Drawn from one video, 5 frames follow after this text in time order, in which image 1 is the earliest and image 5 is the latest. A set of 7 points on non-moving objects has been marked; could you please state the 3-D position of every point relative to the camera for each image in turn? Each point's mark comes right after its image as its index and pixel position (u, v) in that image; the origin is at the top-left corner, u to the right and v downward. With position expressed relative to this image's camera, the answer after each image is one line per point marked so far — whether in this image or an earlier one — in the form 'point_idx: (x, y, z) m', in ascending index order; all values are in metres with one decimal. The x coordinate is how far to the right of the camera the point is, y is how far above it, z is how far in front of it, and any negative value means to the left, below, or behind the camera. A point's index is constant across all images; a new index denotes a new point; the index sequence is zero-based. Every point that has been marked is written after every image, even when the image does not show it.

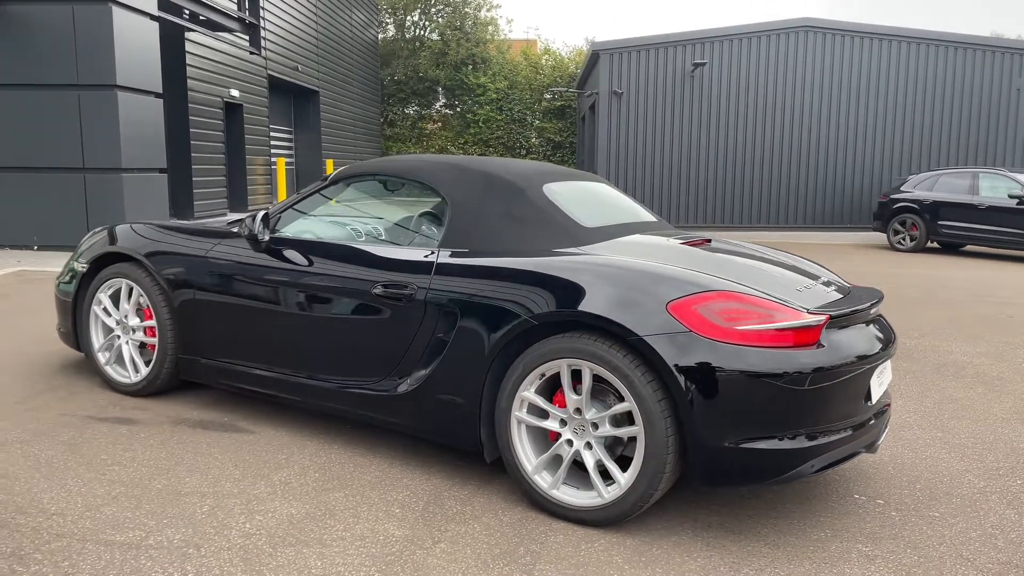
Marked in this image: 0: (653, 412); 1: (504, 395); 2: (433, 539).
0: (+0.5, -0.4, +2.7) m
1: (0.0, -0.4, +3.1) m
2: (-0.3, -0.8, +2.8) m
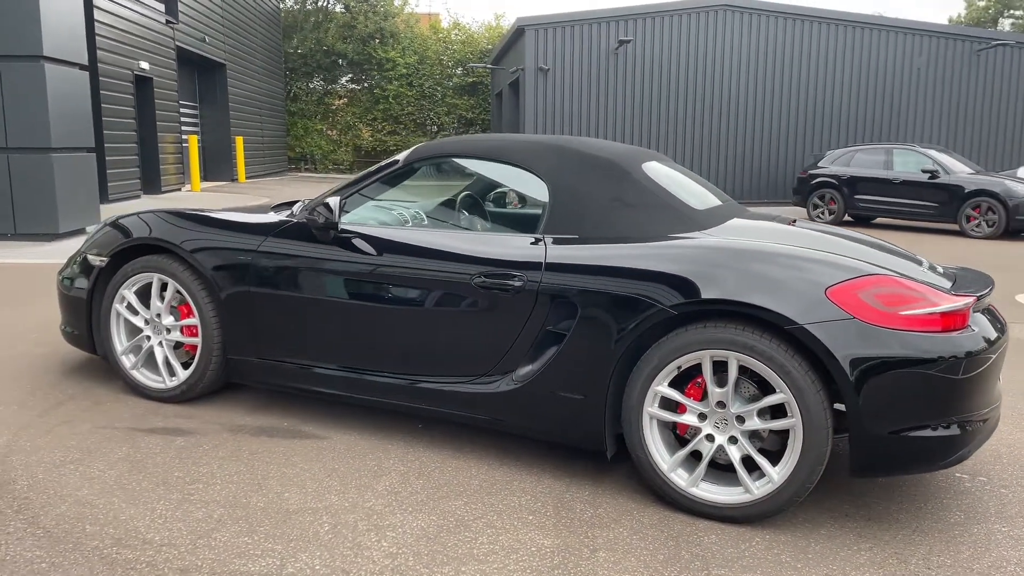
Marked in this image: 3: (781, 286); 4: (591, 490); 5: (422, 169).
0: (+0.9, -0.4, +2.7) m
1: (+0.4, -0.3, +2.9) m
2: (+0.2, -0.8, +2.6) m
3: (+0.9, 0.0, +2.7) m
4: (+0.3, -0.7, +3.0) m
5: (-0.4, +0.5, +3.5) m
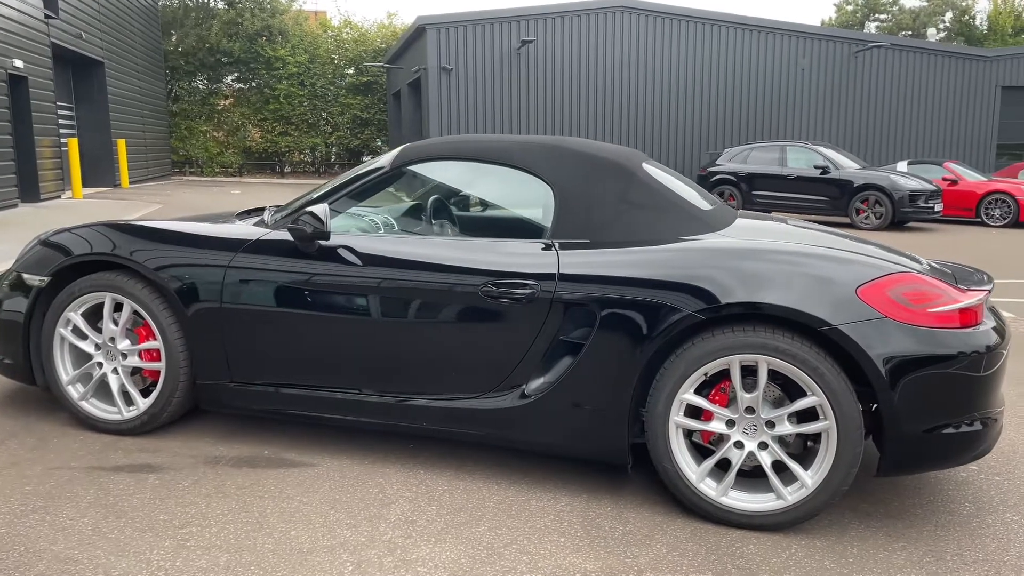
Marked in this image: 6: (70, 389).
0: (+1.0, -0.4, +2.6) m
1: (+0.5, -0.4, +2.8) m
2: (+0.4, -0.8, +2.5) m
3: (+0.9, 0.0, +2.7) m
4: (+0.3, -0.7, +2.9) m
5: (-0.4, +0.4, +3.3) m
6: (-1.8, -0.4, +3.4) m
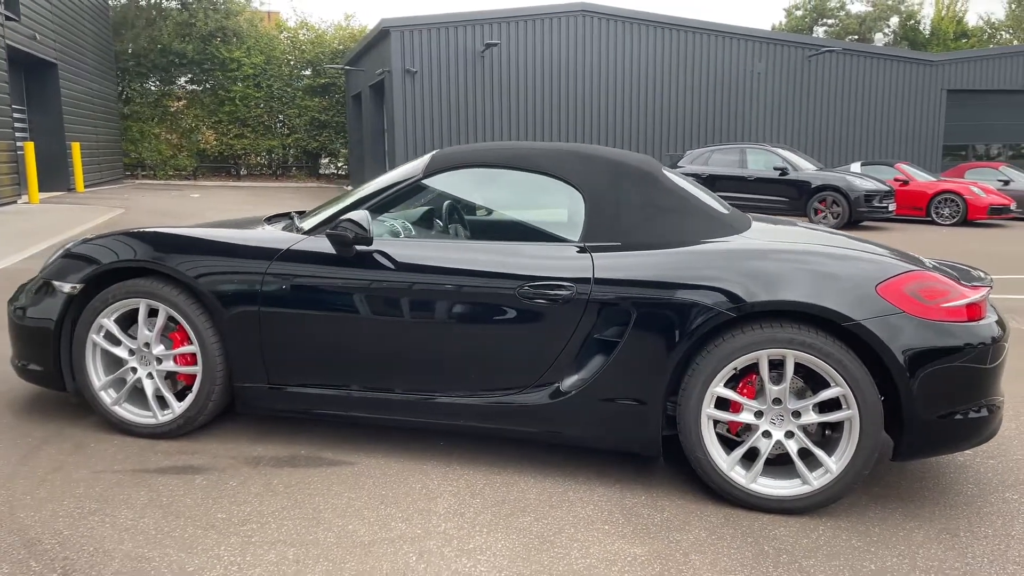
0: (+1.2, -0.4, +2.8) m
1: (+0.6, -0.4, +3.0) m
2: (+0.5, -0.8, +2.7) m
3: (+1.1, 0.0, +2.9) m
4: (+0.5, -0.7, +3.1) m
5: (-0.3, +0.4, +3.4) m
6: (-1.6, -0.4, +3.4) m
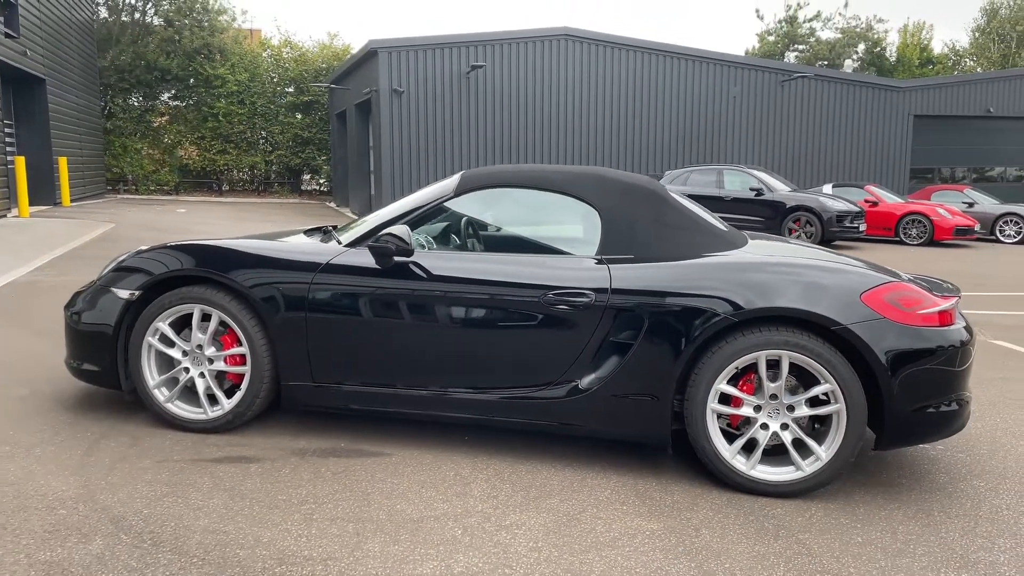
0: (+1.3, -0.4, +3.2) m
1: (+0.7, -0.4, +3.3) m
2: (+0.6, -0.8, +3.0) m
3: (+1.2, 0.0, +3.3) m
4: (+0.6, -0.8, +3.4) m
5: (-0.2, +0.4, +3.8) m
6: (-1.6, -0.5, +3.7) m
